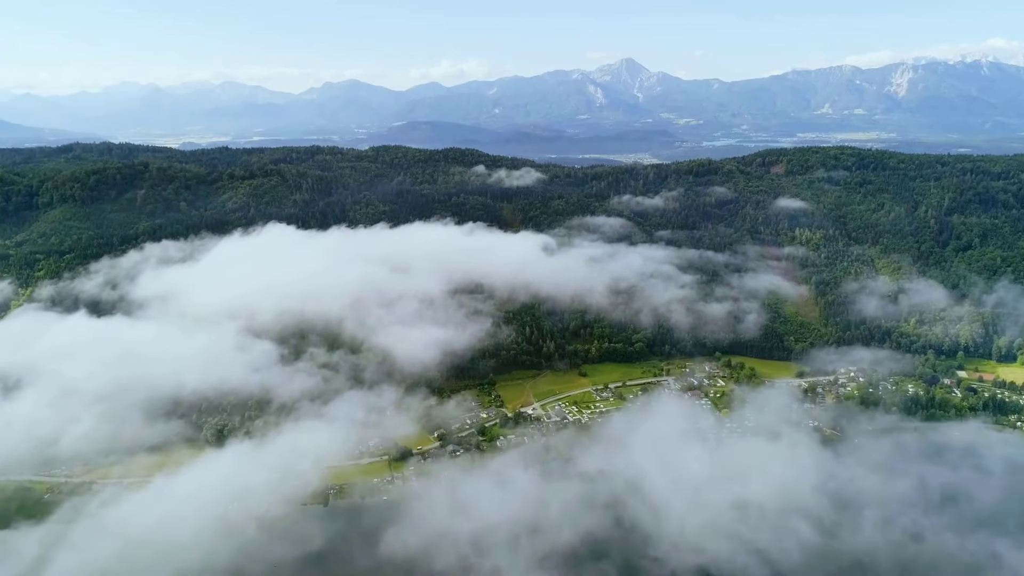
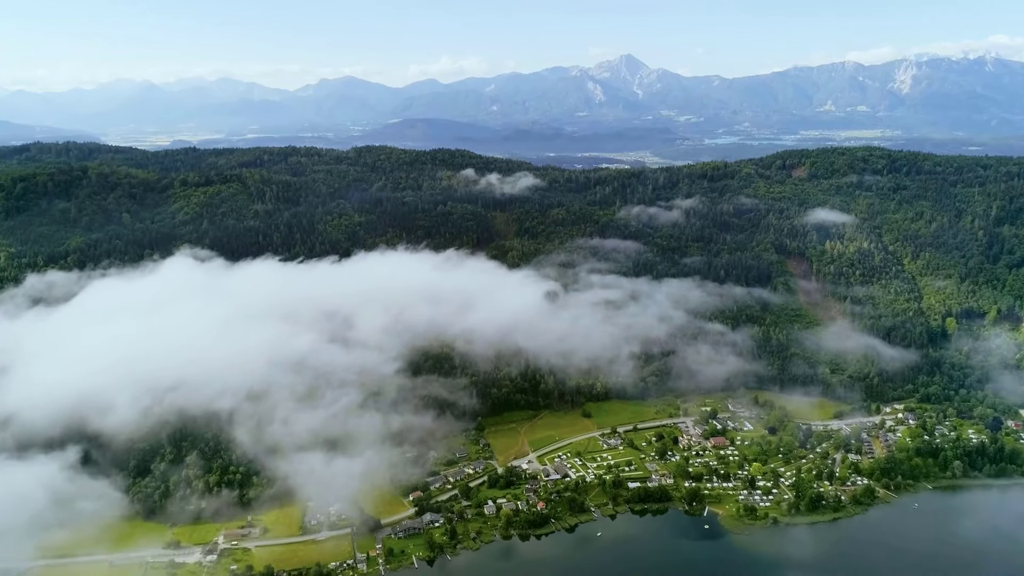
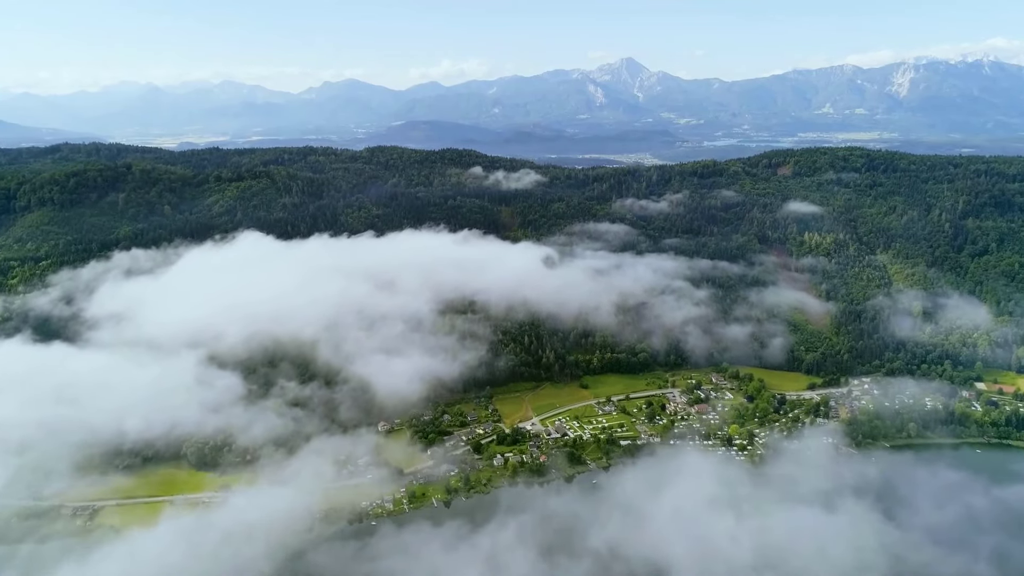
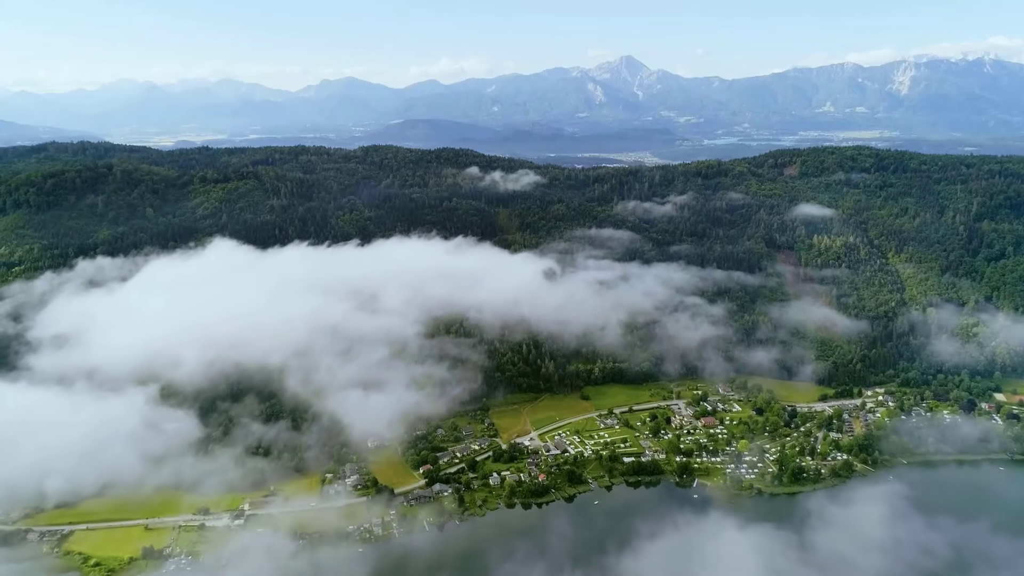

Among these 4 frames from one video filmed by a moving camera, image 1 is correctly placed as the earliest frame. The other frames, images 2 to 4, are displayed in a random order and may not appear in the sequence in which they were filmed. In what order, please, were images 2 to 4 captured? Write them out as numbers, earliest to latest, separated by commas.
3, 4, 2
